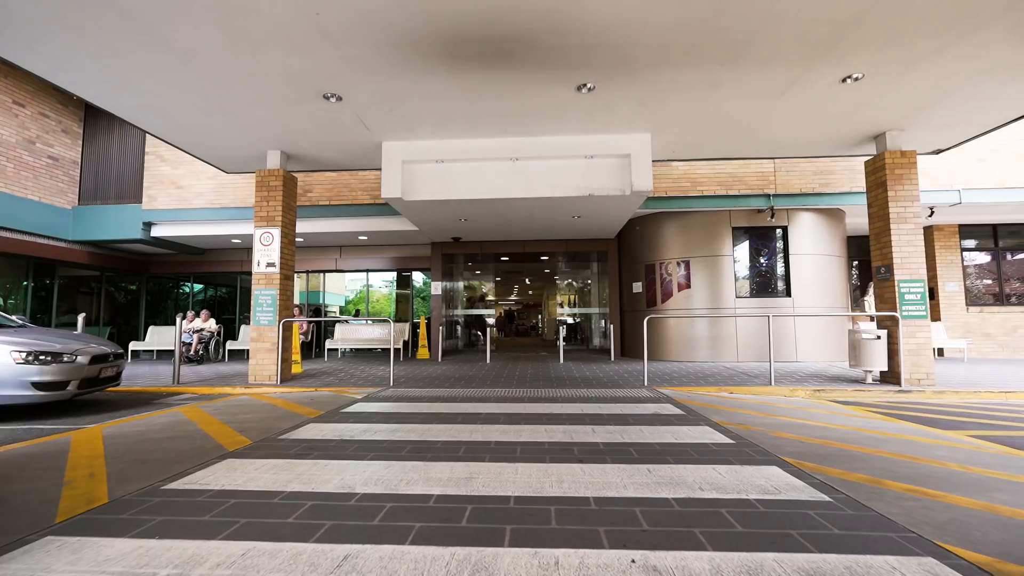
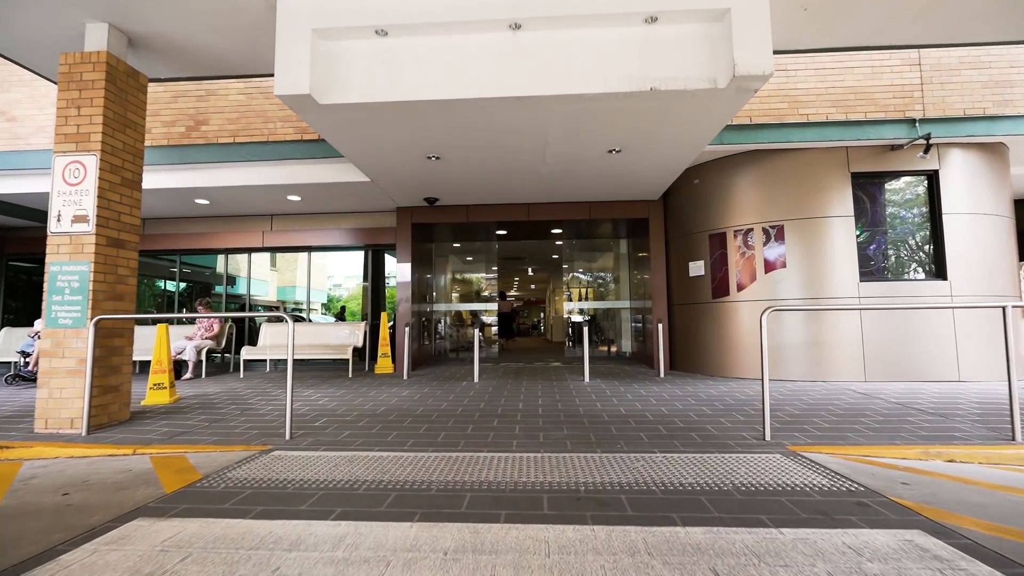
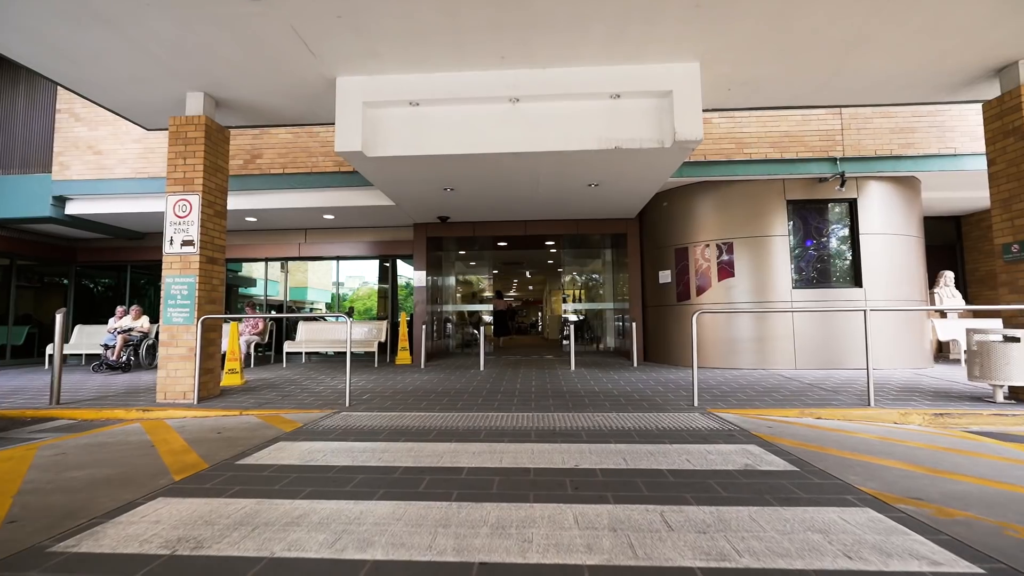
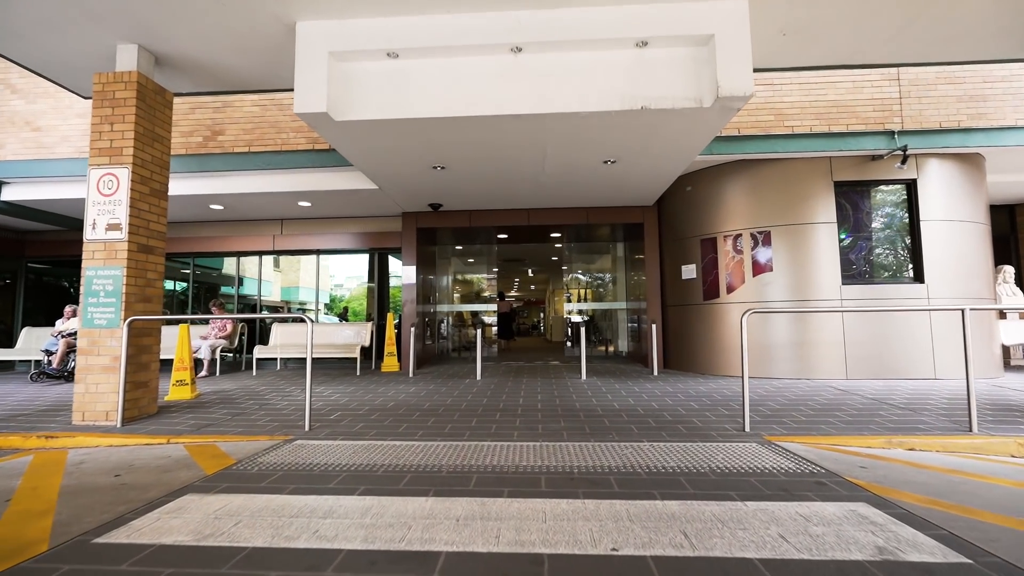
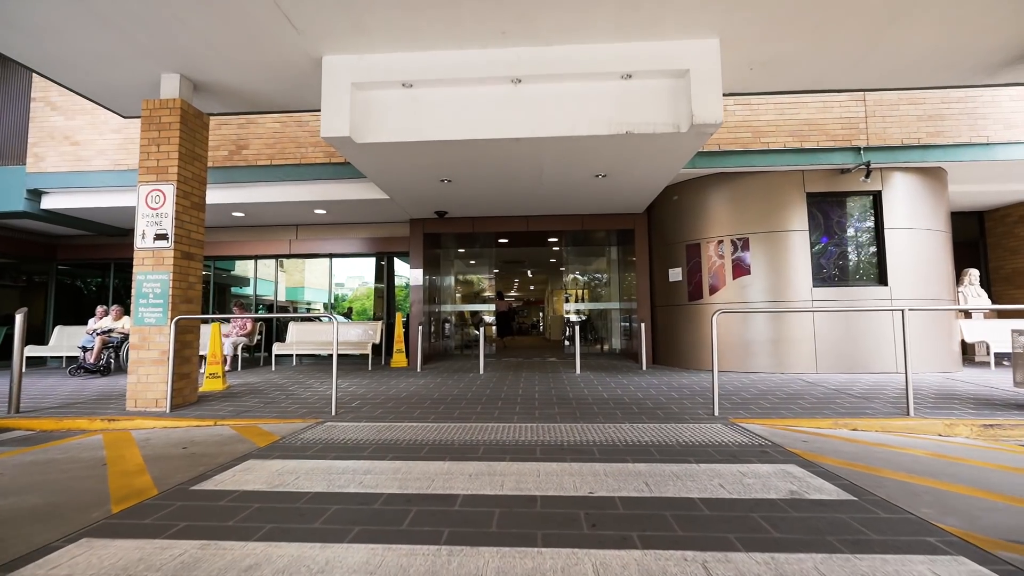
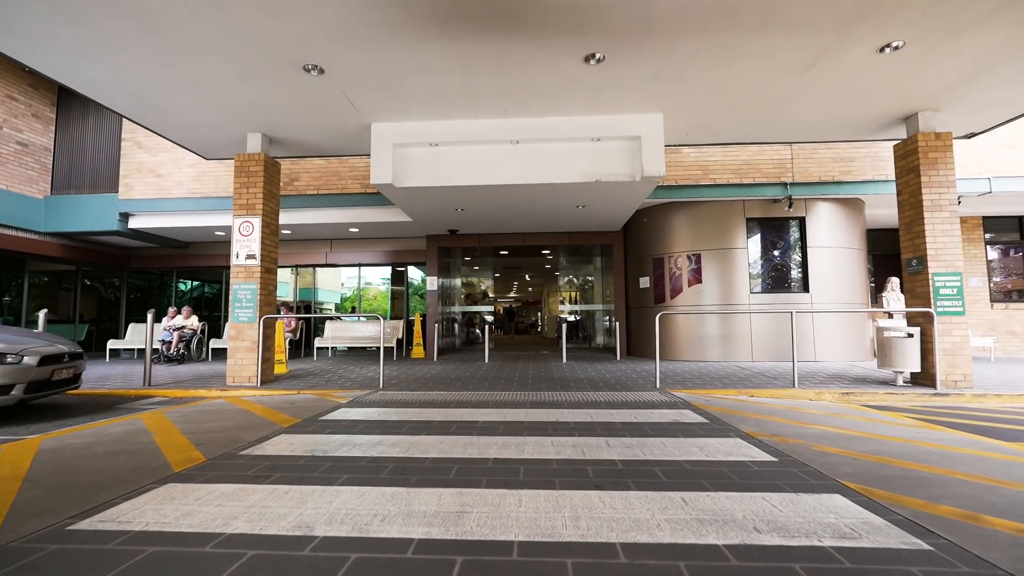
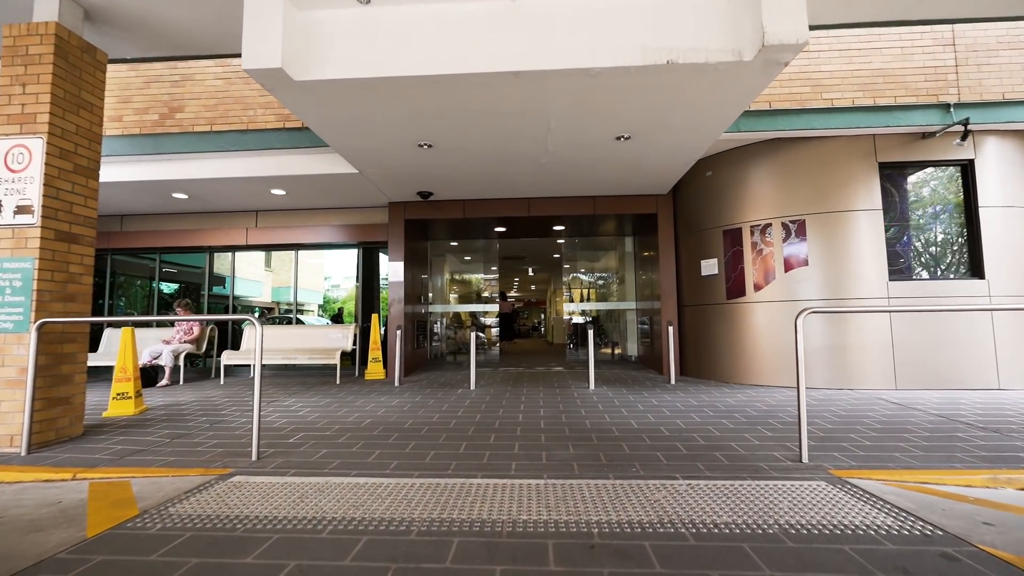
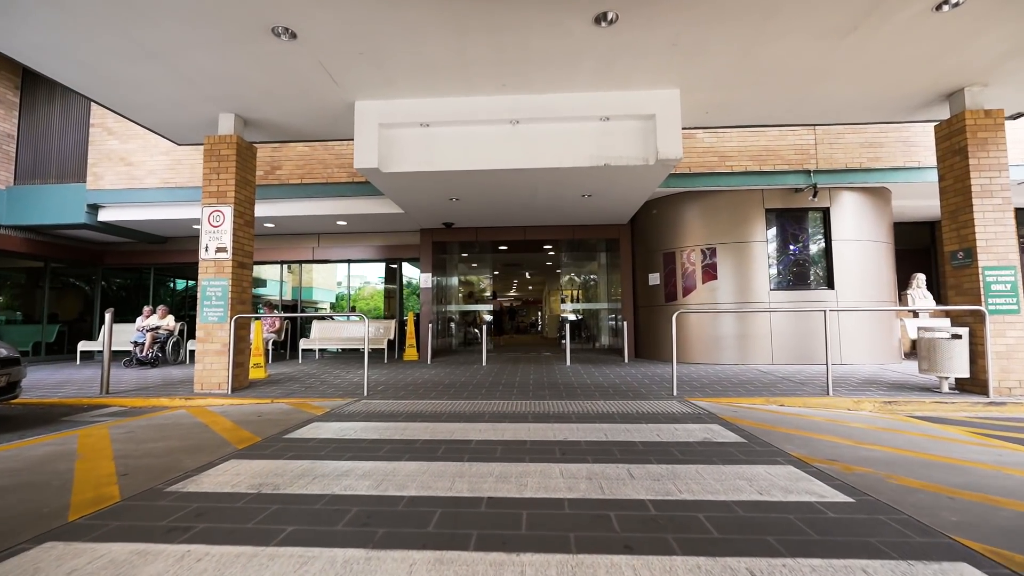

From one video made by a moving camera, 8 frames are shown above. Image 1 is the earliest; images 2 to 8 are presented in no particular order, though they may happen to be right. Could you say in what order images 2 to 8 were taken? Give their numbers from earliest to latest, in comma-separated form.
6, 8, 3, 5, 4, 2, 7
